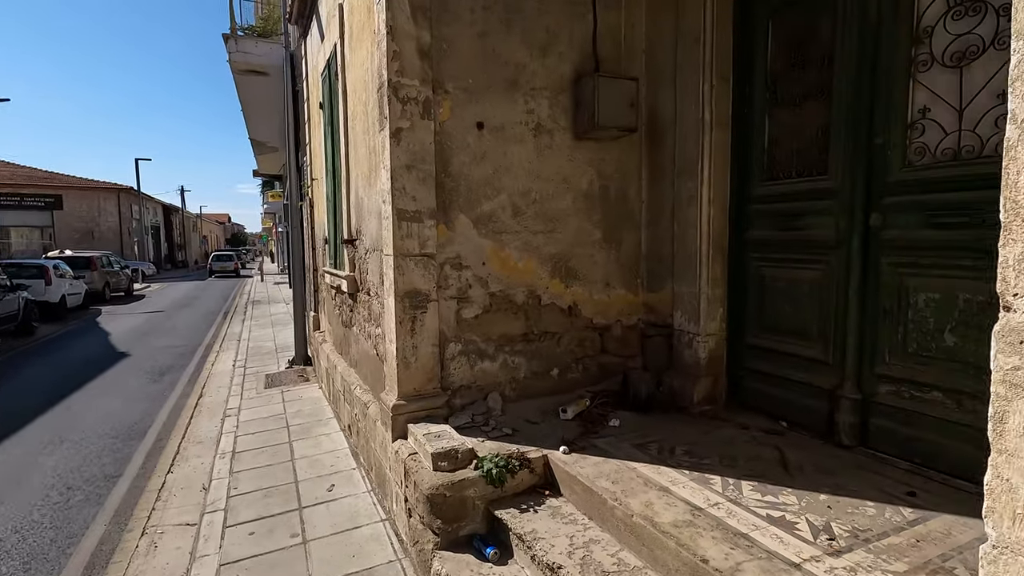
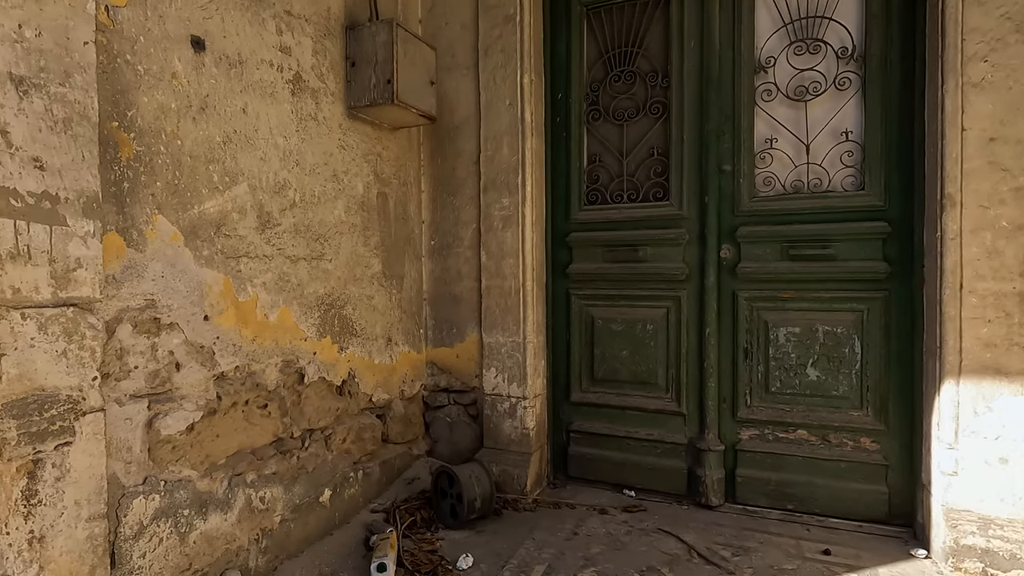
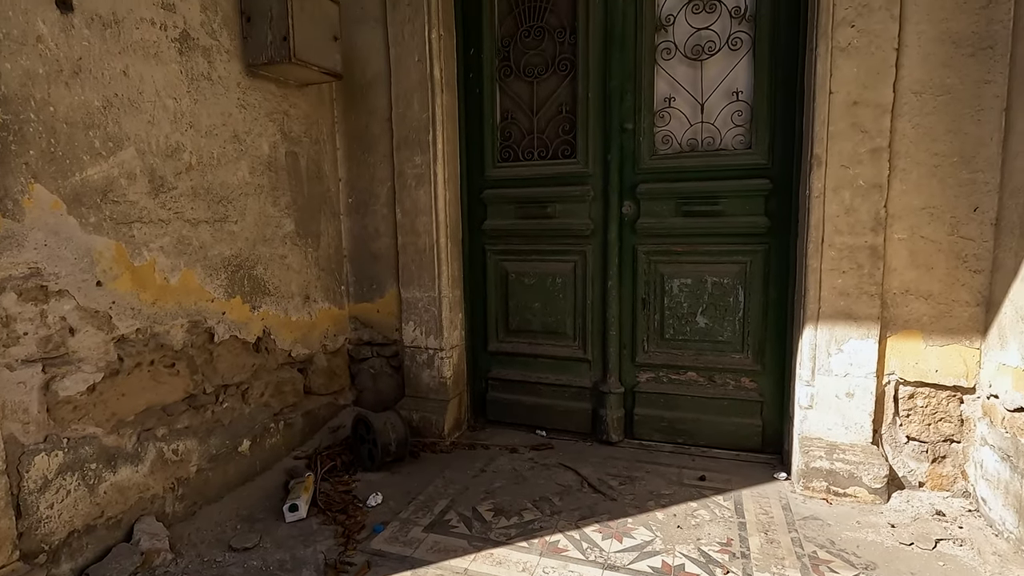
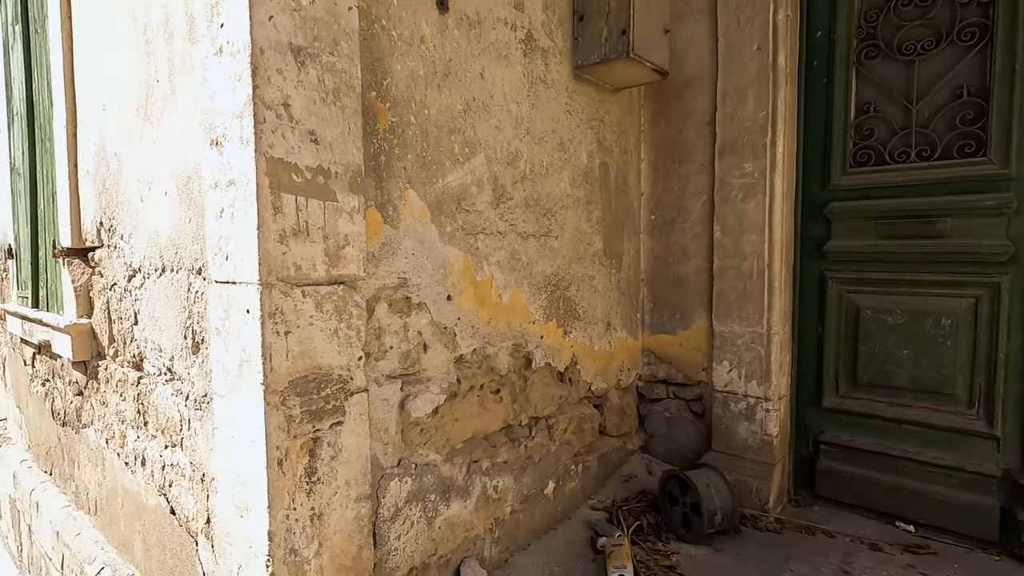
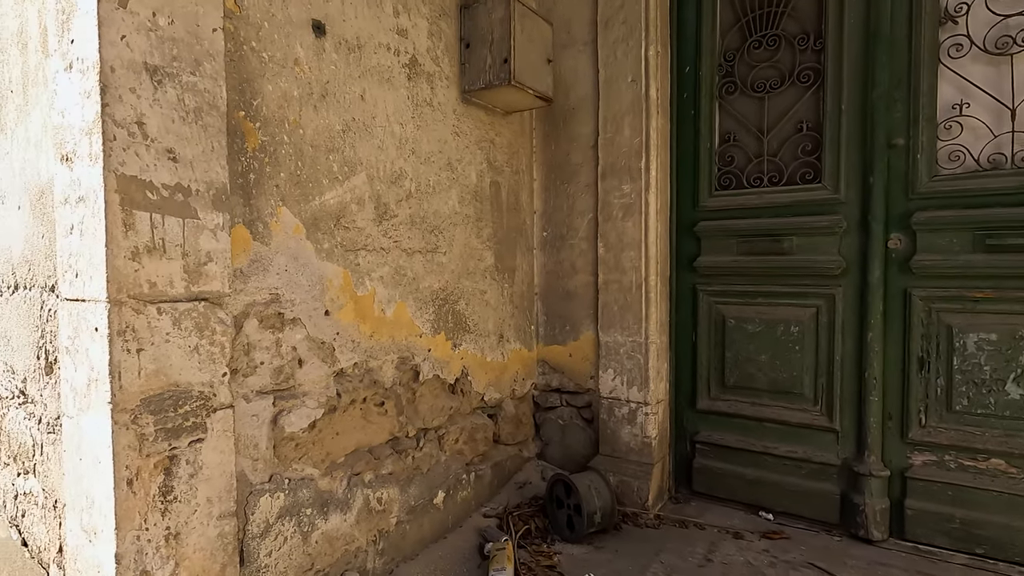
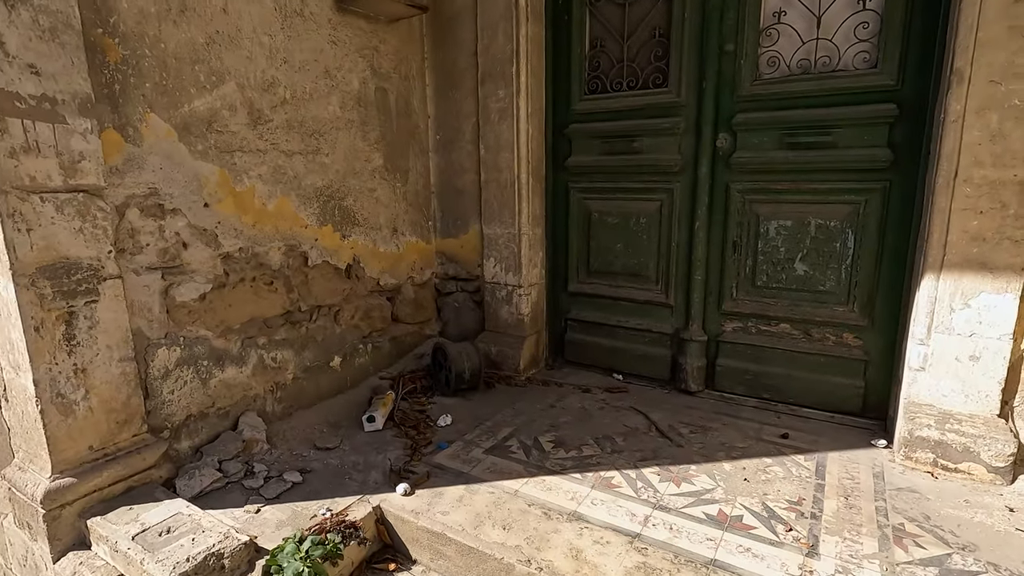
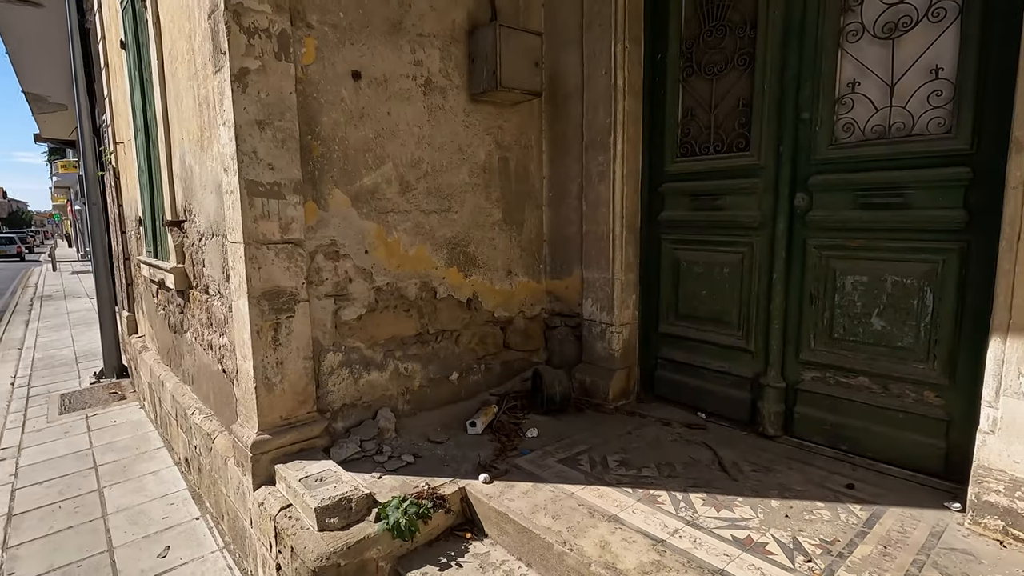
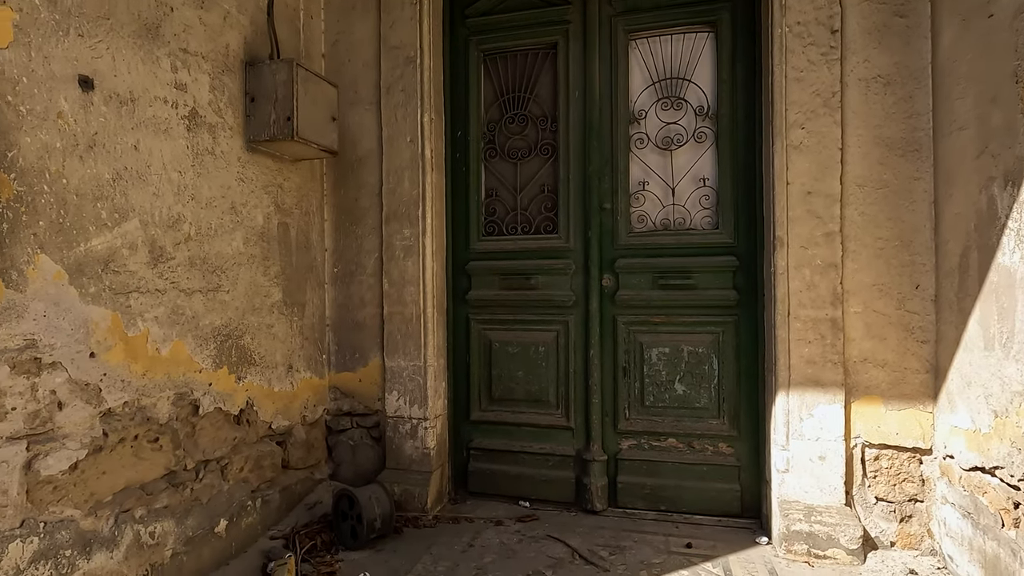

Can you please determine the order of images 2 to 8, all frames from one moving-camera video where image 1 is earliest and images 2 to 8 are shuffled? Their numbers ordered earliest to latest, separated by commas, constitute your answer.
7, 6, 3, 8, 2, 5, 4
